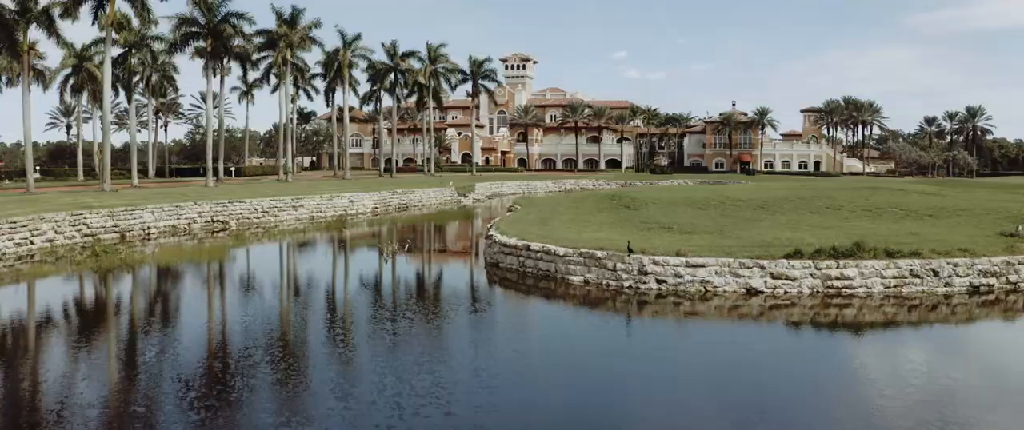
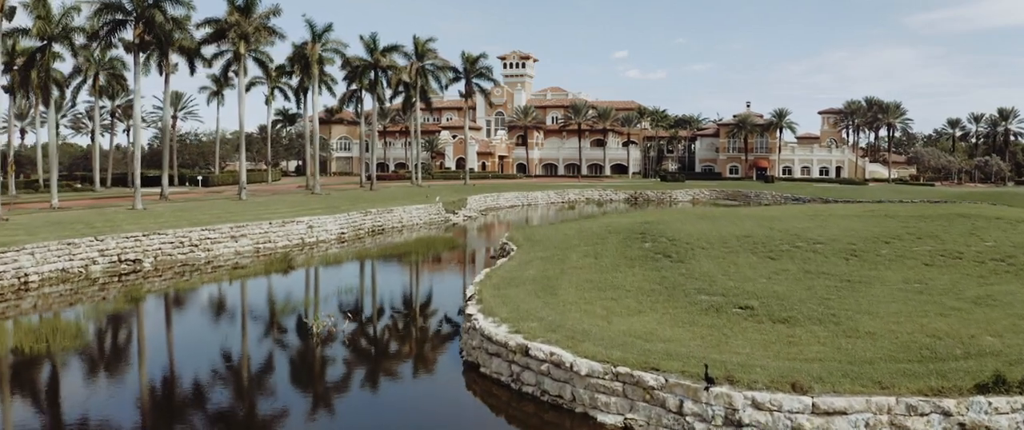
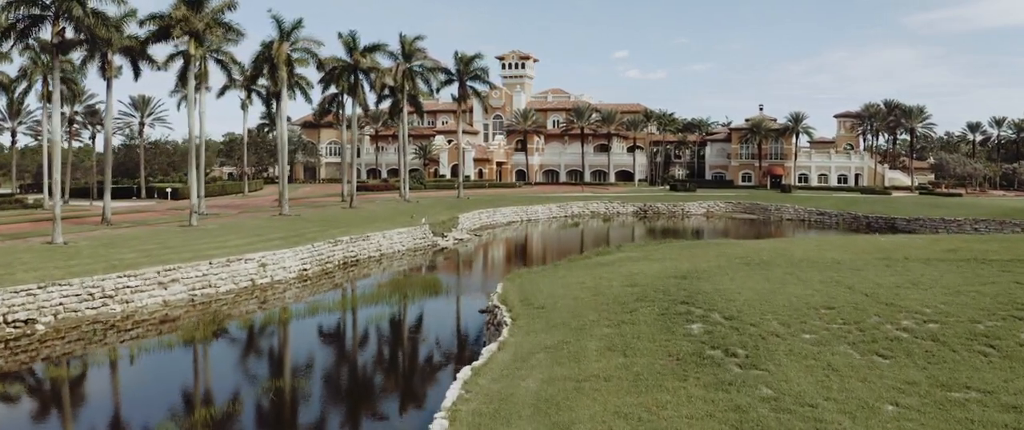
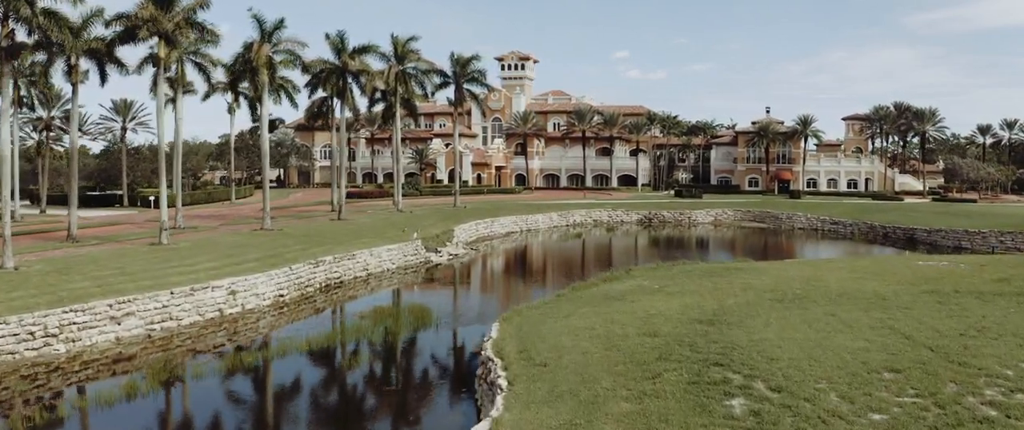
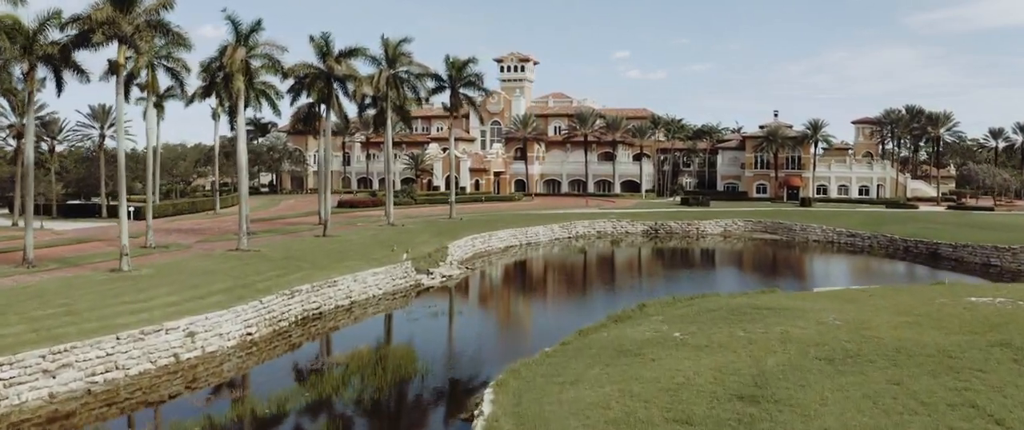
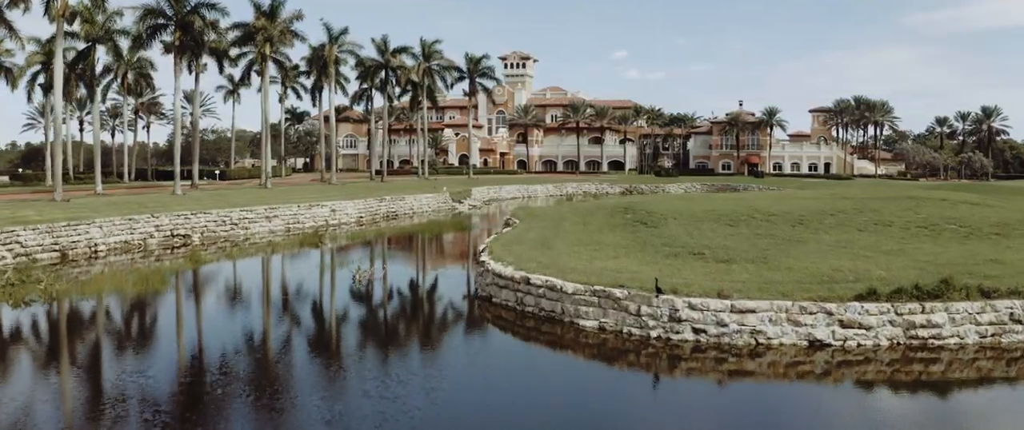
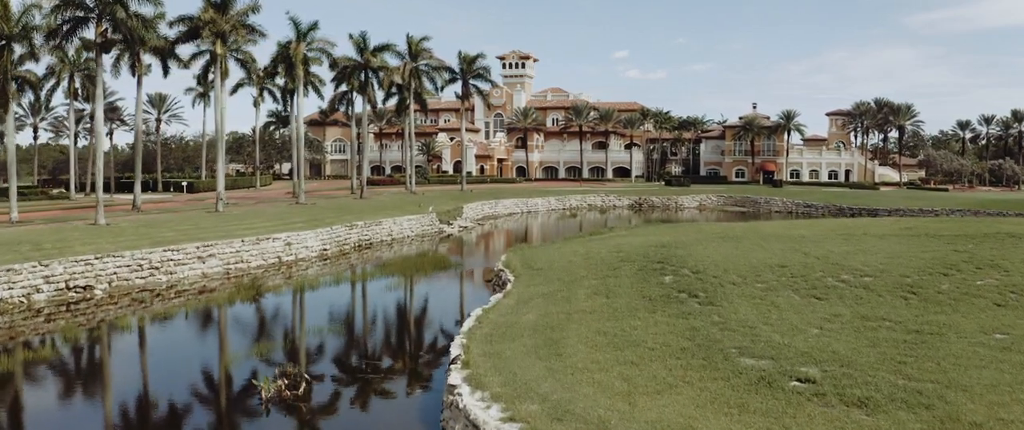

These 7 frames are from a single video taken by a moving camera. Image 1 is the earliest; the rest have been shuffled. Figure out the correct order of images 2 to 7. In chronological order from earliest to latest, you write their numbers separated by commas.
6, 2, 7, 3, 4, 5
